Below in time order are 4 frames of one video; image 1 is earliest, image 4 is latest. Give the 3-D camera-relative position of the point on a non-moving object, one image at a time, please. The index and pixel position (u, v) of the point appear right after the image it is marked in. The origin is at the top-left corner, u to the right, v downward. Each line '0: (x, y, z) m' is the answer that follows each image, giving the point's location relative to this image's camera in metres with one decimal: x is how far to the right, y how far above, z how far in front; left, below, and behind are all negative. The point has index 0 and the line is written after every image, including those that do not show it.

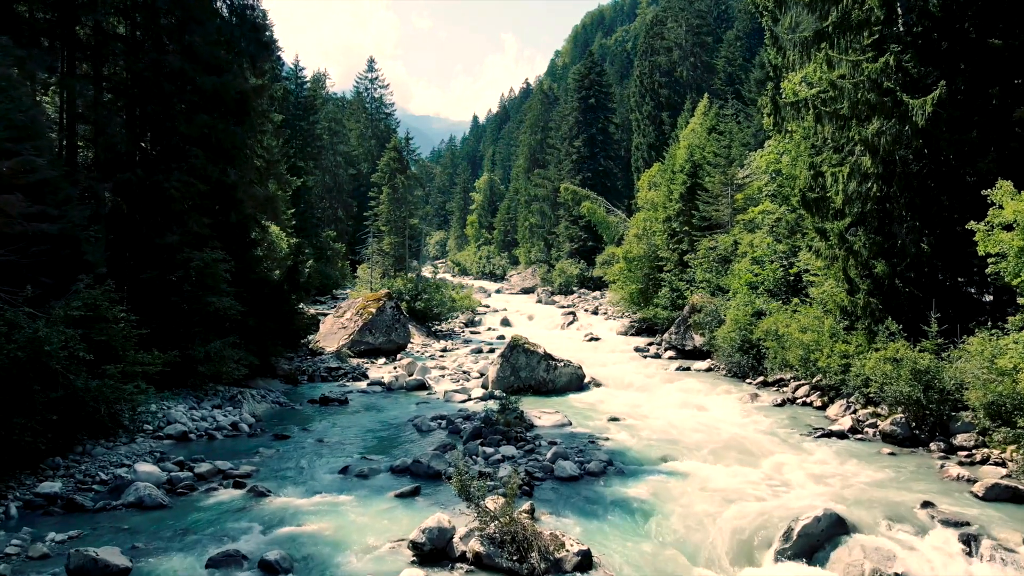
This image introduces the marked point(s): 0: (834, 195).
0: (+8.9, +2.6, +16.3) m
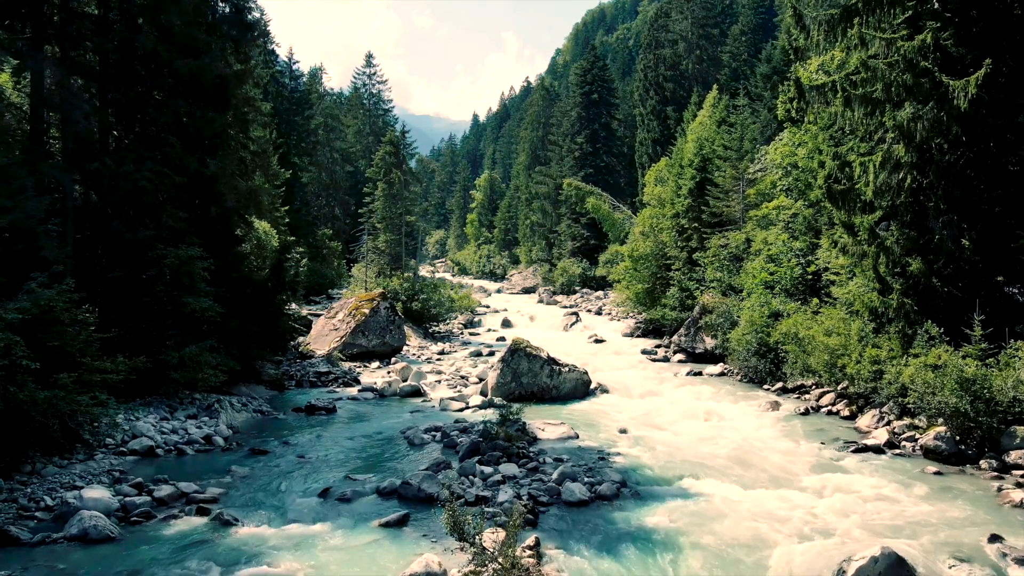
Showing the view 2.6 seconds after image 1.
0: (+9.0, +2.6, +15.1) m
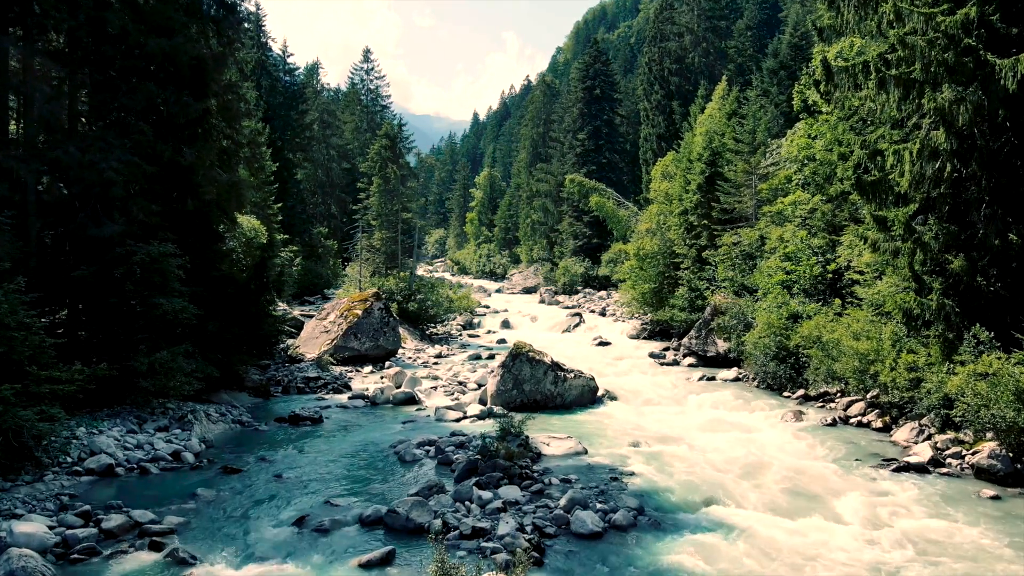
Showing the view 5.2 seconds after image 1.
0: (+9.0, +2.6, +13.8) m
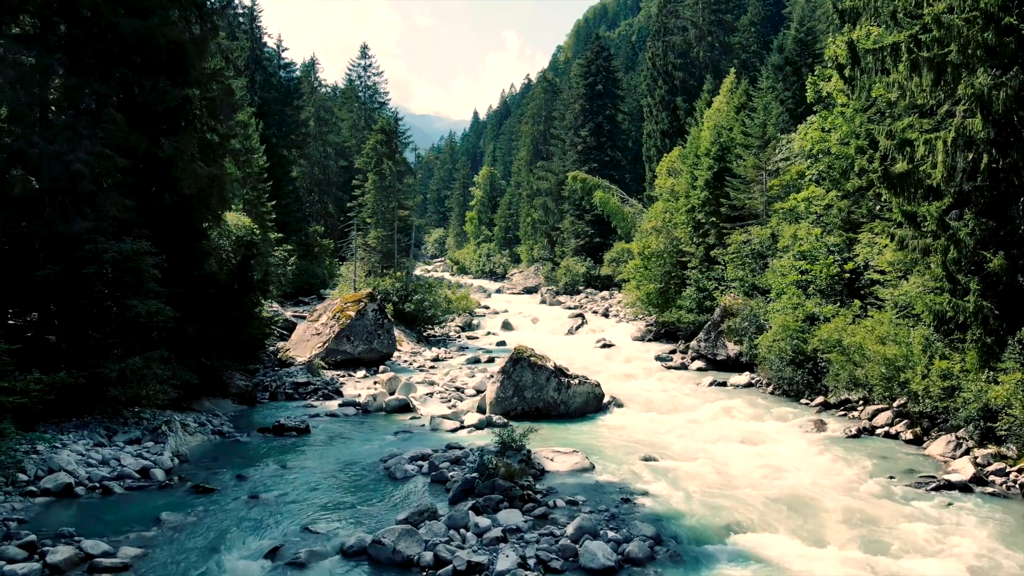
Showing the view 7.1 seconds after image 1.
0: (+9.0, +2.6, +12.8) m
